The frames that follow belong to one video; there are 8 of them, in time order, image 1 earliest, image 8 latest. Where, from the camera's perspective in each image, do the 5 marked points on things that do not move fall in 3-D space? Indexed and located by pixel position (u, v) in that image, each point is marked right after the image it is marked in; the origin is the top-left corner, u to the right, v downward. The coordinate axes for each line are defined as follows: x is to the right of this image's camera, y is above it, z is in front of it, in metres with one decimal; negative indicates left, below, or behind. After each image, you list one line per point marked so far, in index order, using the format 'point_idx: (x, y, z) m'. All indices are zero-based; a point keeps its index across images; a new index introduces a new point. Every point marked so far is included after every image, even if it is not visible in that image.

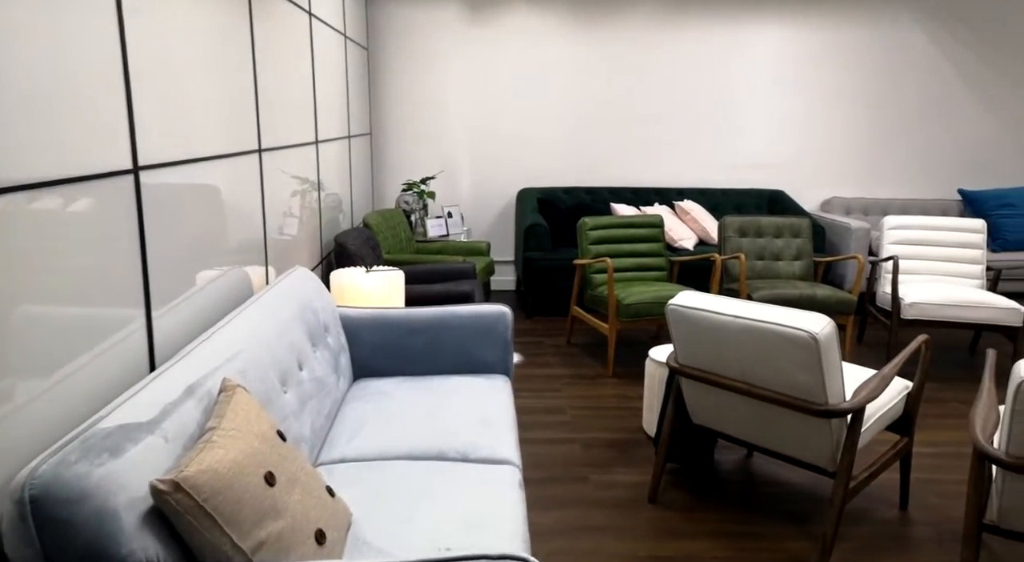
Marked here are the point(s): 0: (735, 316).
0: (+0.7, -0.1, +2.2) m
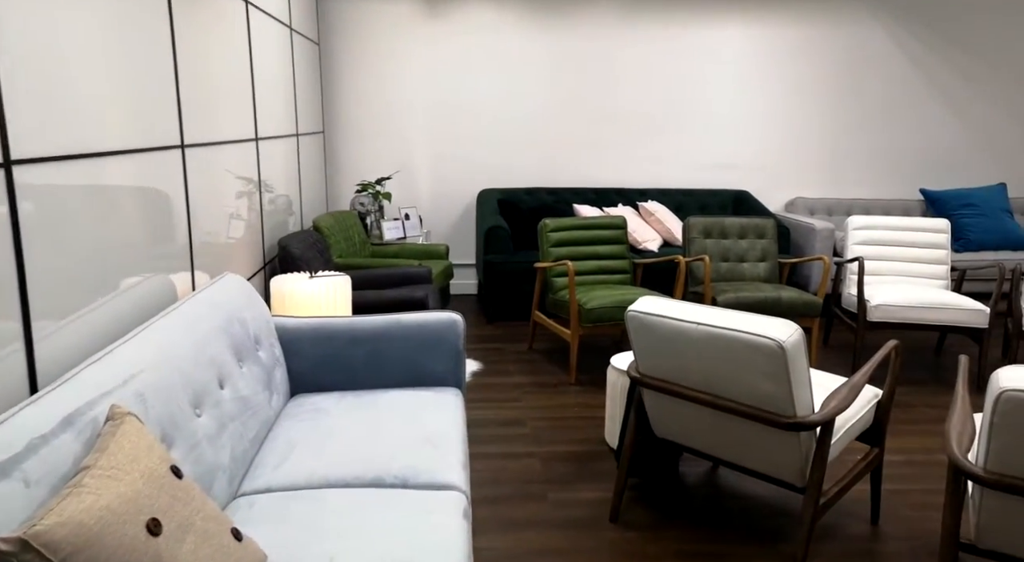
0: (+0.5, -0.1, +2.0) m
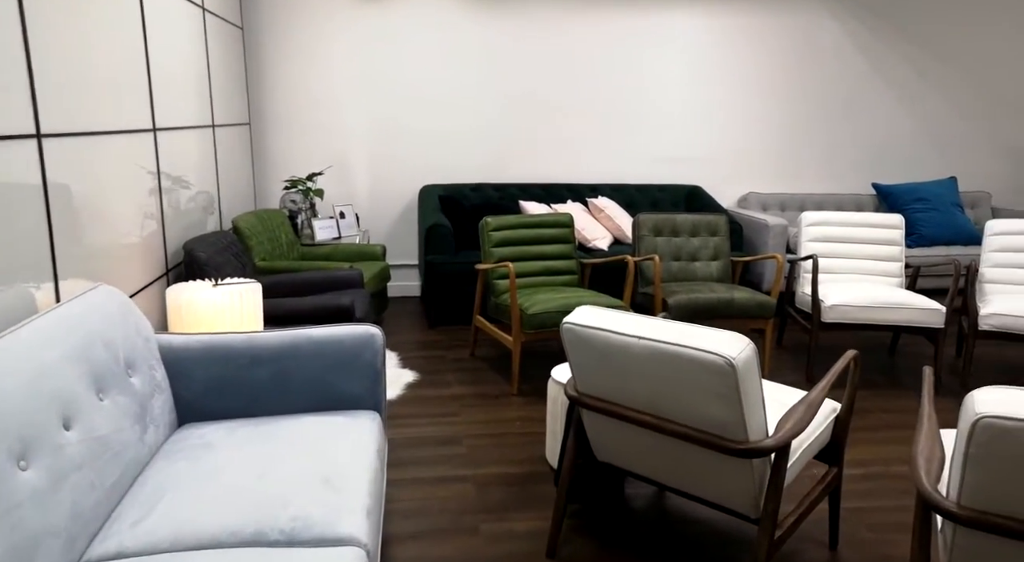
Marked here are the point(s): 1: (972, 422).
0: (+0.3, -0.1, +1.8) m
1: (+0.9, -0.3, +1.4) m
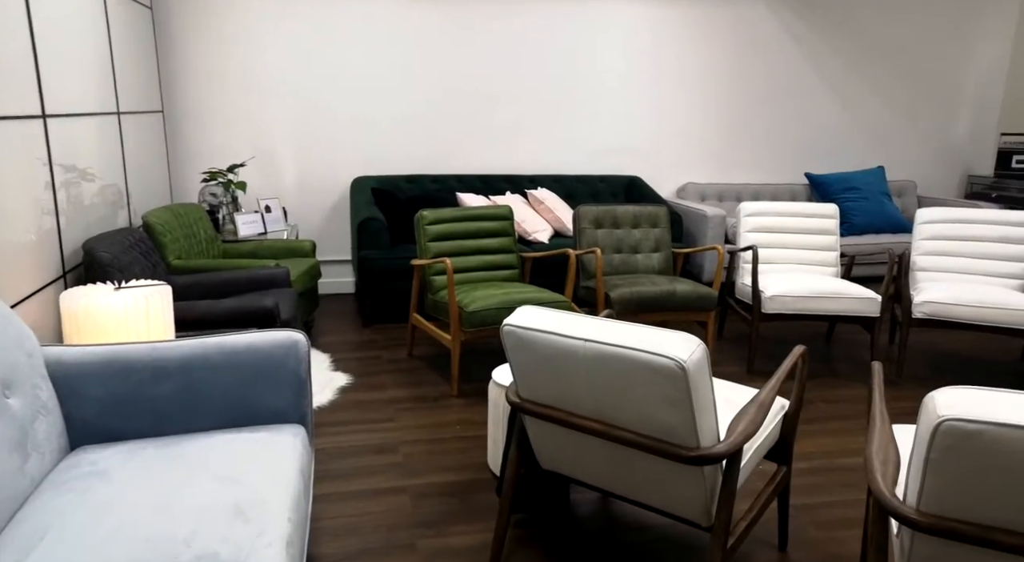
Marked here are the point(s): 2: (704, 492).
0: (+0.2, -0.1, +1.7) m
1: (+0.8, -0.3, +1.3) m
2: (+0.5, -0.5, +1.7) m
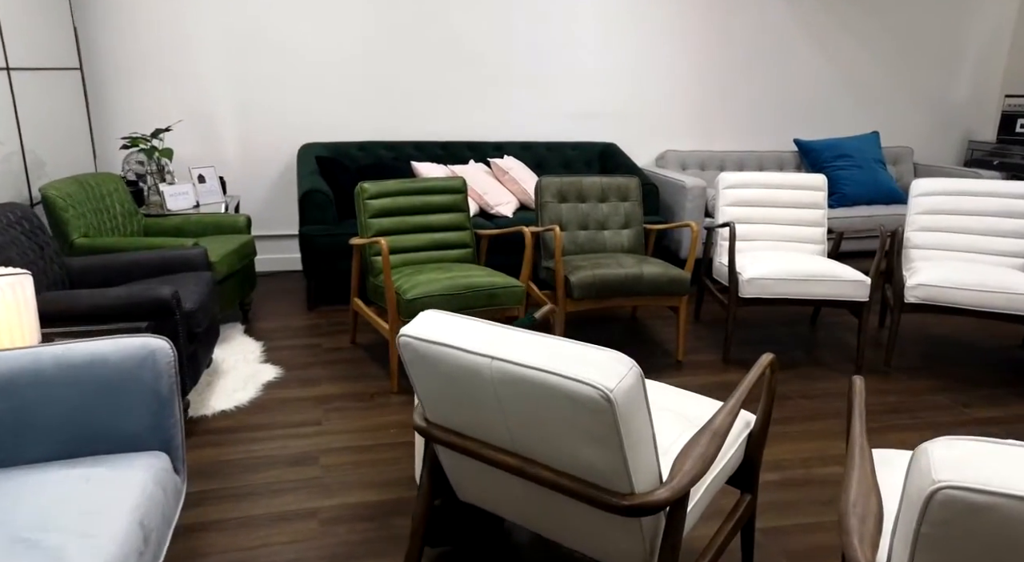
0: (0.0, -0.1, +1.3) m
1: (+0.6, -0.3, +1.0) m
2: (+0.3, -0.5, +1.4) m
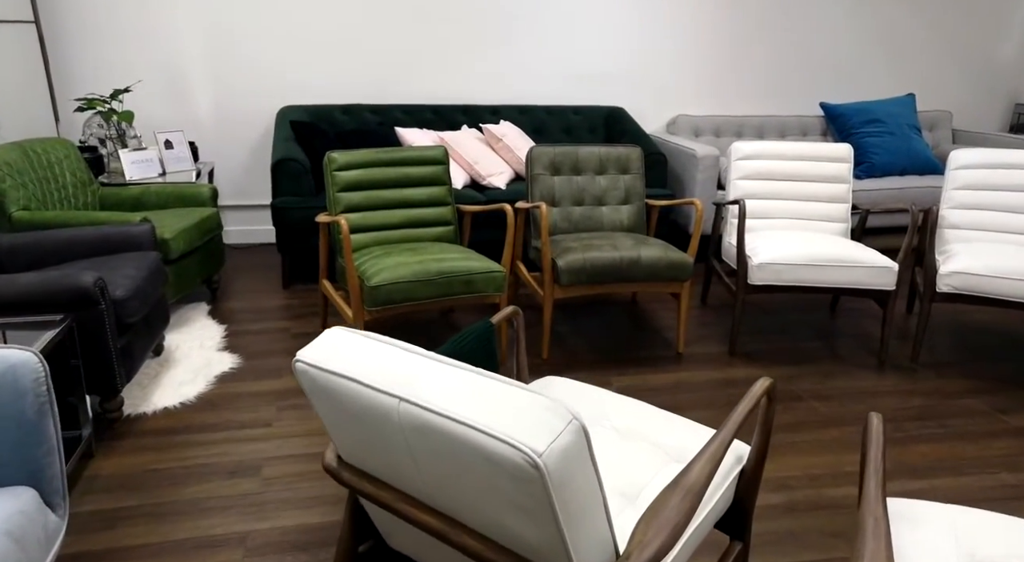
0: (-0.2, -0.2, +1.0) m
1: (+0.4, -0.3, +0.6) m
2: (+0.1, -0.5, +1.1) m
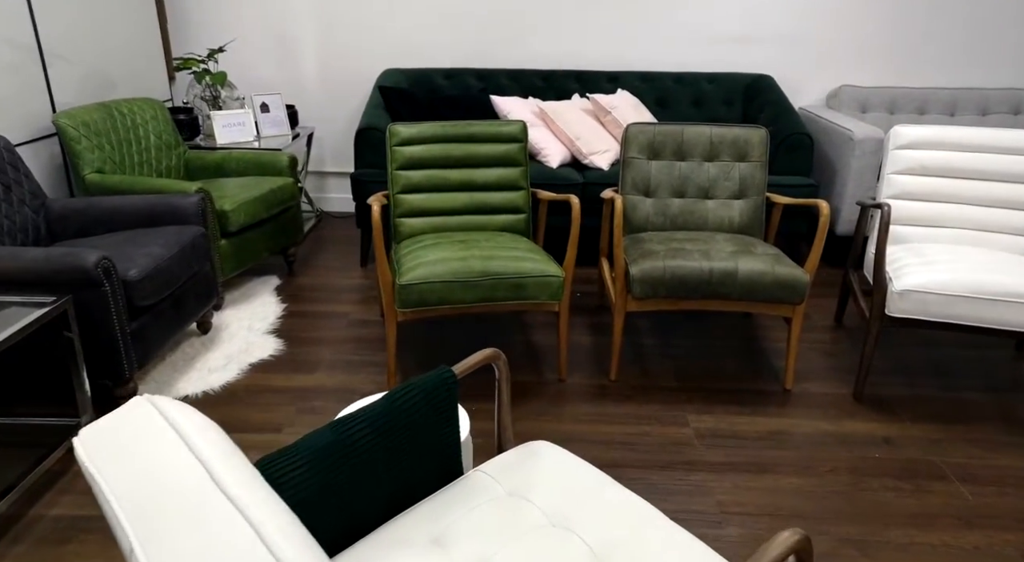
0: (-0.4, -0.3, +0.7) m
1: (+0.1, -0.5, +0.2) m
2: (-0.1, -0.6, +0.7) m
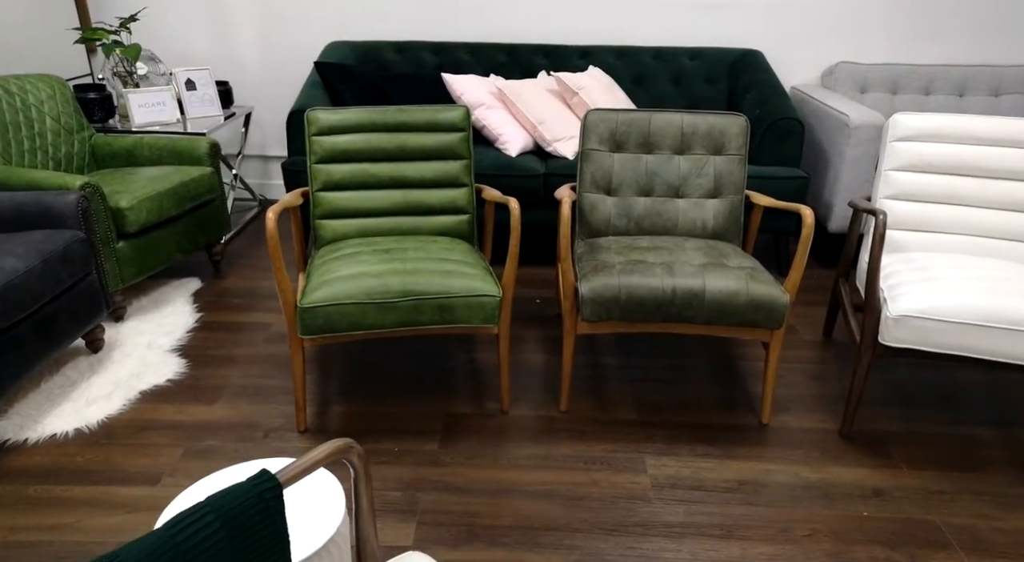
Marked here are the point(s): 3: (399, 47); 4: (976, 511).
0: (-0.6, -0.4, +0.4) m
1: (-0.1, -0.6, -0.1) m
2: (-0.3, -0.8, +0.4) m
3: (-0.6, +1.1, +3.3) m
4: (+1.1, -0.6, +1.7) m
